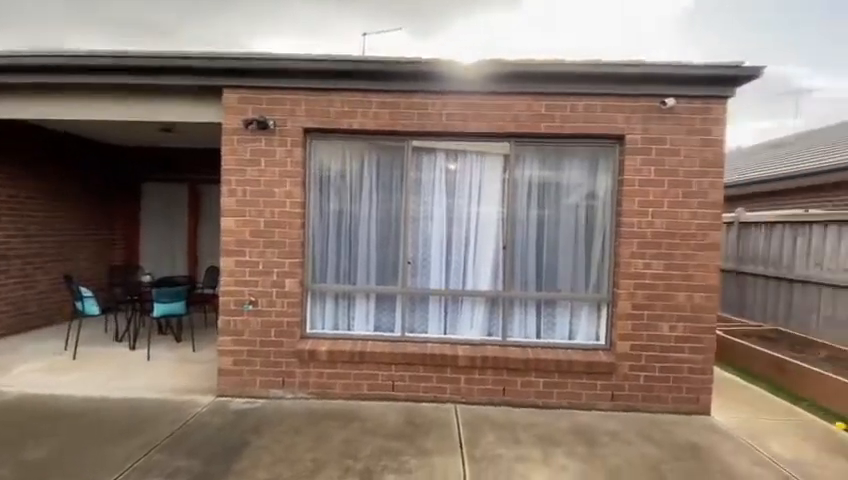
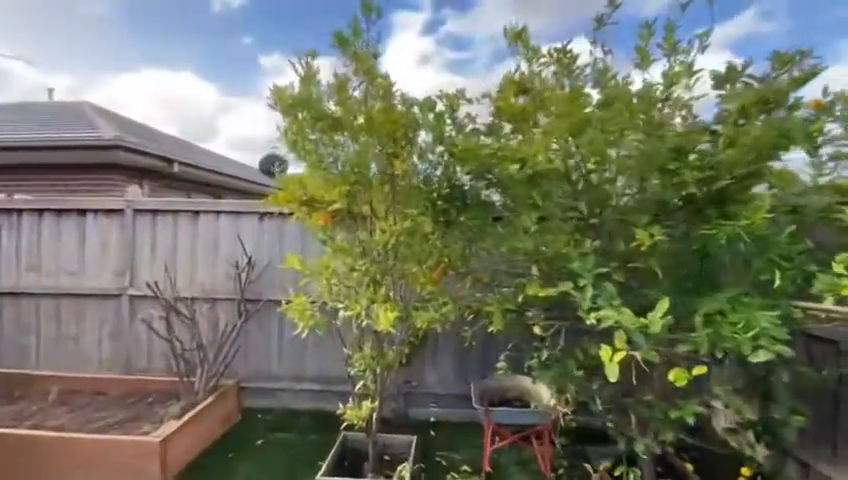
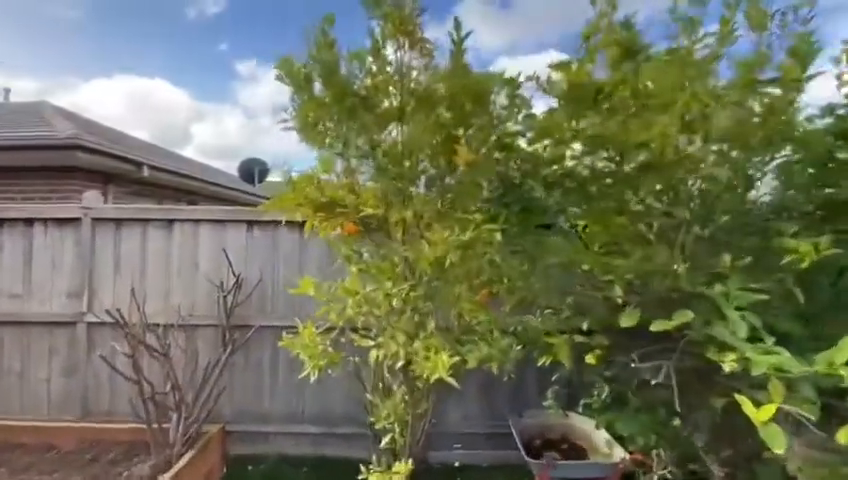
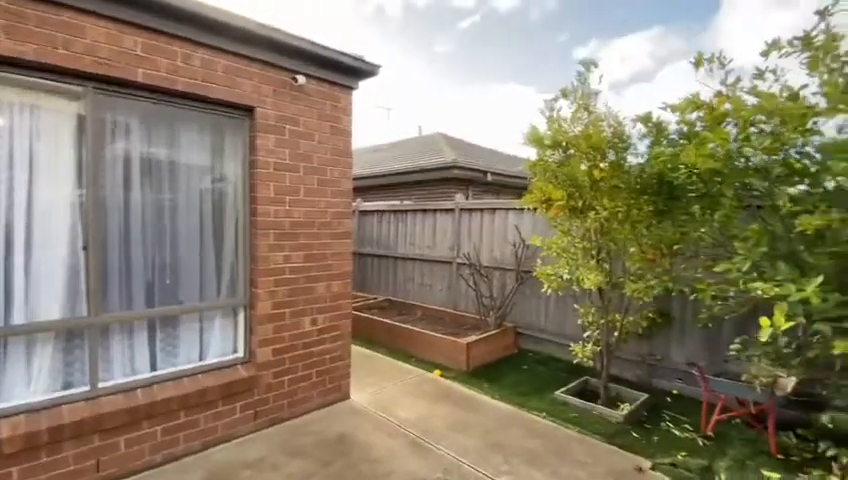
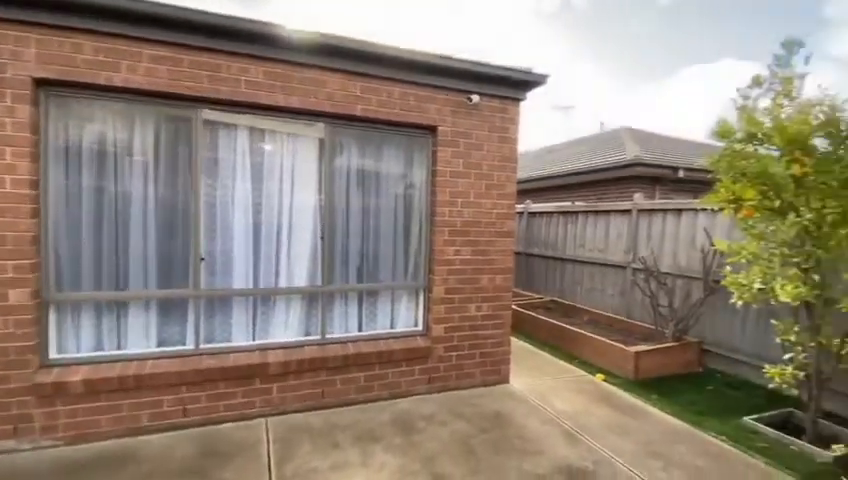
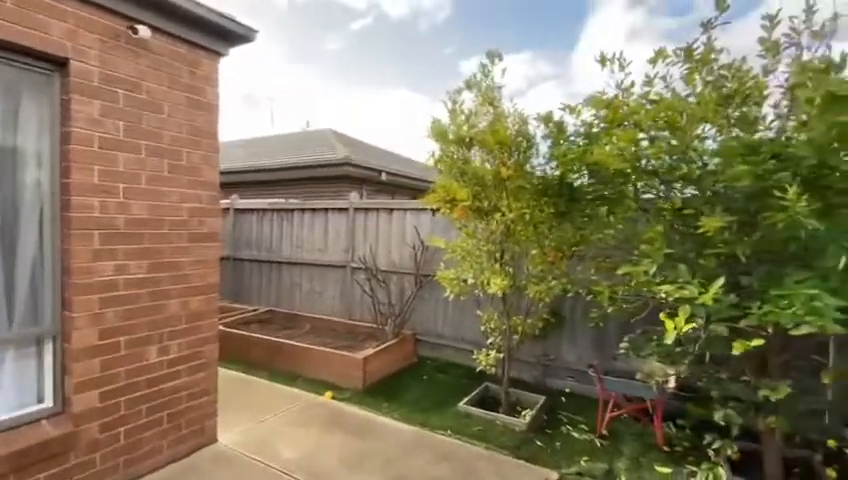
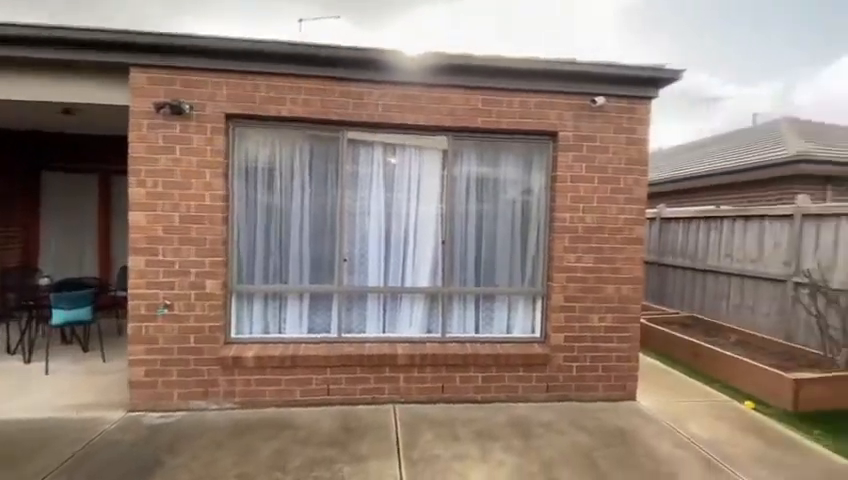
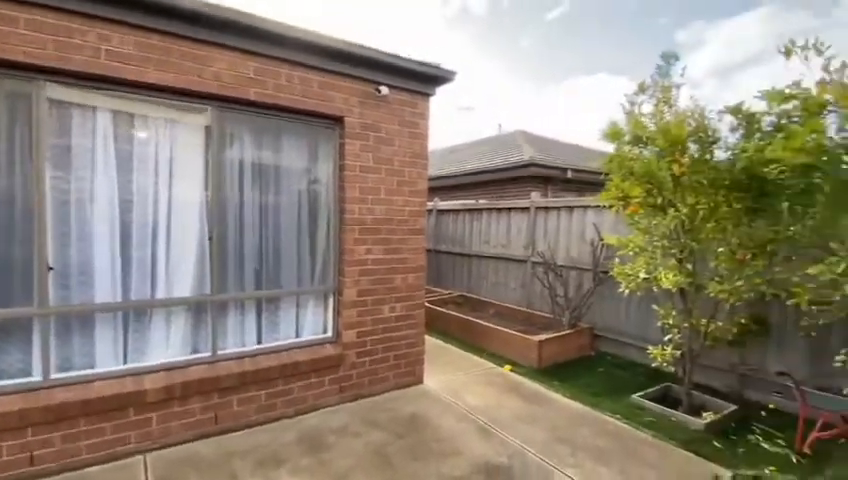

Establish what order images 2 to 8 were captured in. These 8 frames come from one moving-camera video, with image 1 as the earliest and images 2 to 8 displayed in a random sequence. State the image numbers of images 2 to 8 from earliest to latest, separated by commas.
7, 5, 8, 4, 6, 2, 3
